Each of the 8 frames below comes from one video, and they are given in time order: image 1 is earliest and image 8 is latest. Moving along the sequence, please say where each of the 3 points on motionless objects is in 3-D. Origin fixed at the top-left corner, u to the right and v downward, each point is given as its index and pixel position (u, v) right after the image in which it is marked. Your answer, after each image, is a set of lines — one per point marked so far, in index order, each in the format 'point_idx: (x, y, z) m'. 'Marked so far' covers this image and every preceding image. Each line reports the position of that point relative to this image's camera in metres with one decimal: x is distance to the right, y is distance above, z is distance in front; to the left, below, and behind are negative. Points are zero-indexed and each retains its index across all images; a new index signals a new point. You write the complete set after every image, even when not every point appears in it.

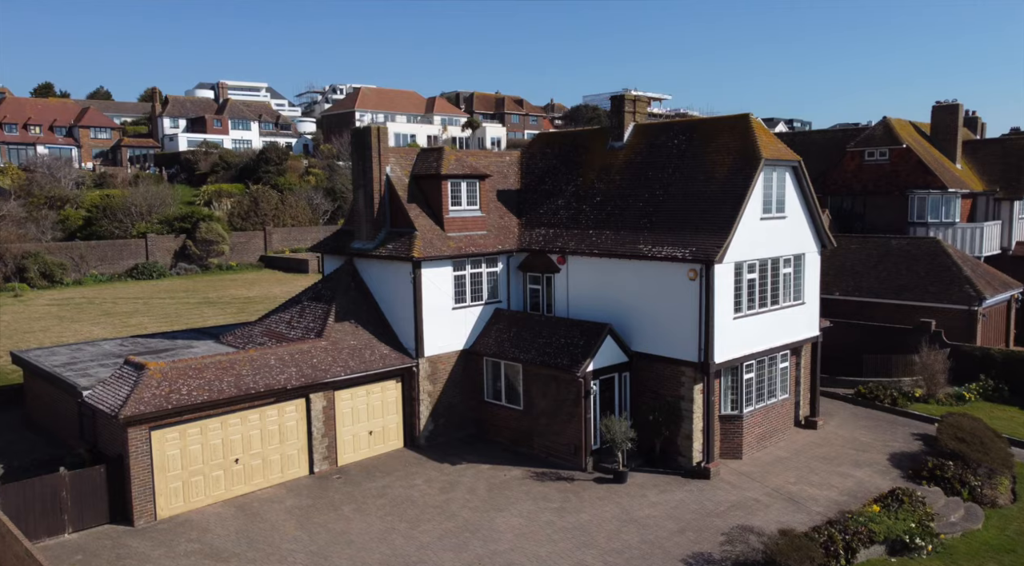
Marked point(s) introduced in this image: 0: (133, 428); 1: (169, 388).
0: (-8.2, -3.1, +18.6) m
1: (-7.7, -2.4, +19.3) m
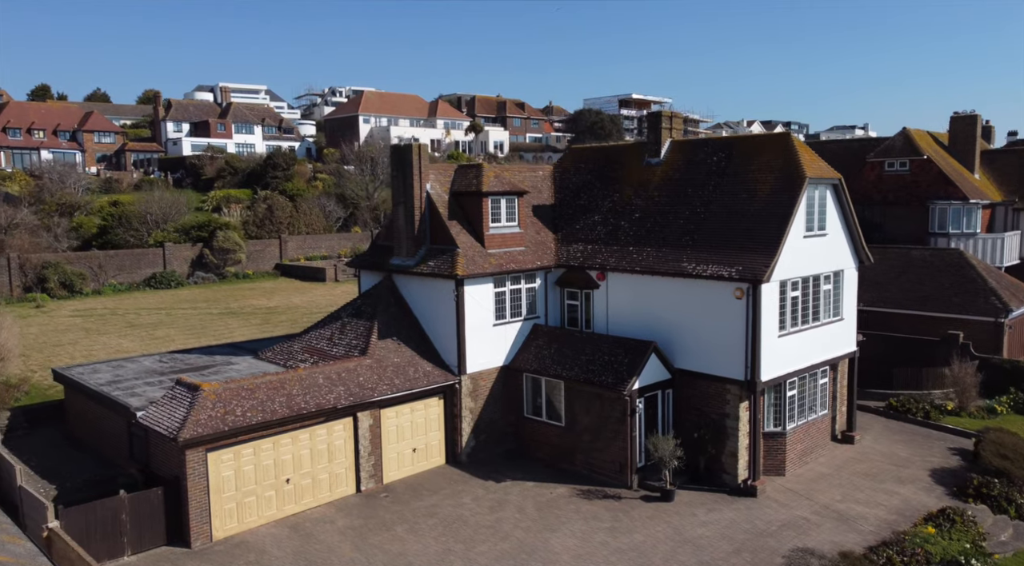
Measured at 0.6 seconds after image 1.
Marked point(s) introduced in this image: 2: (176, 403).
0: (-6.9, -3.6, +18.6) m
1: (-6.5, -2.8, +19.3) m
2: (-7.6, -2.7, +19.6) m
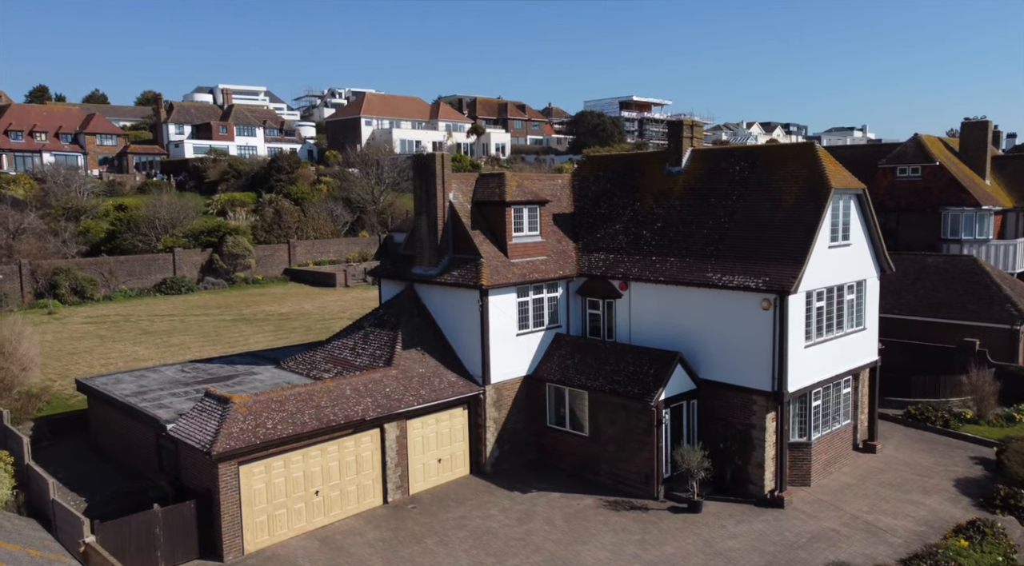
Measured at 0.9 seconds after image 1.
0: (-6.2, -3.9, +18.6) m
1: (-5.8, -3.1, +19.3) m
2: (-6.9, -3.0, +19.5) m
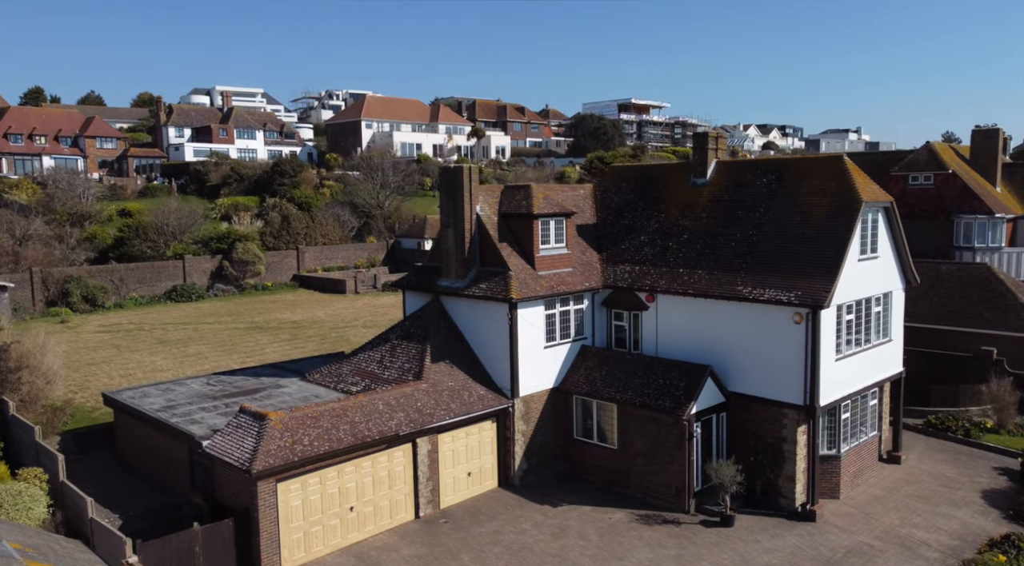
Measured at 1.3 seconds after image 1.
0: (-5.4, -4.3, +18.5) m
1: (-4.9, -3.5, +19.2) m
2: (-6.1, -3.4, +19.4) m
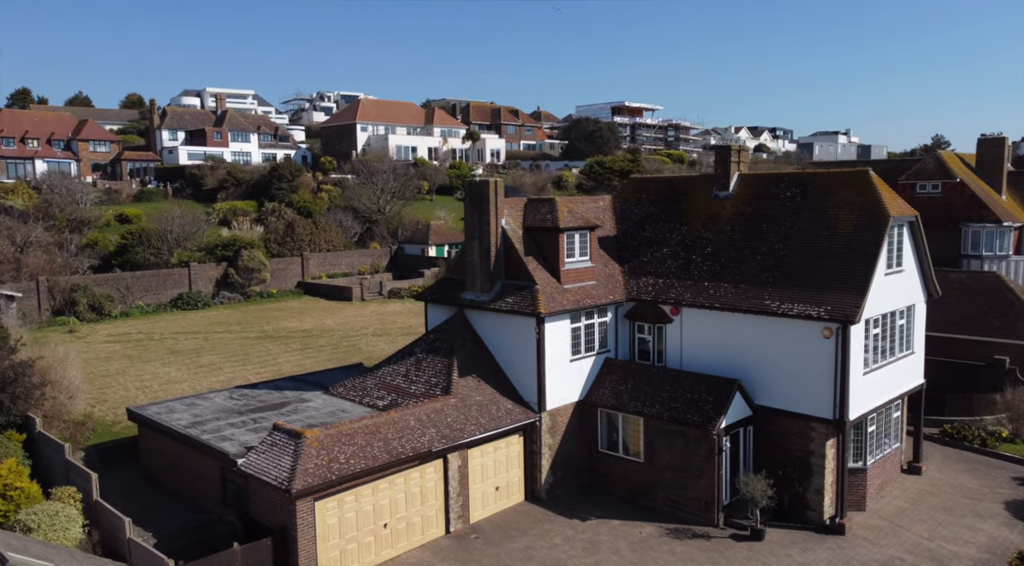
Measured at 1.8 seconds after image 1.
0: (-4.5, -4.7, +18.4) m
1: (-4.1, -3.9, +19.2) m
2: (-5.3, -3.8, +19.3) m
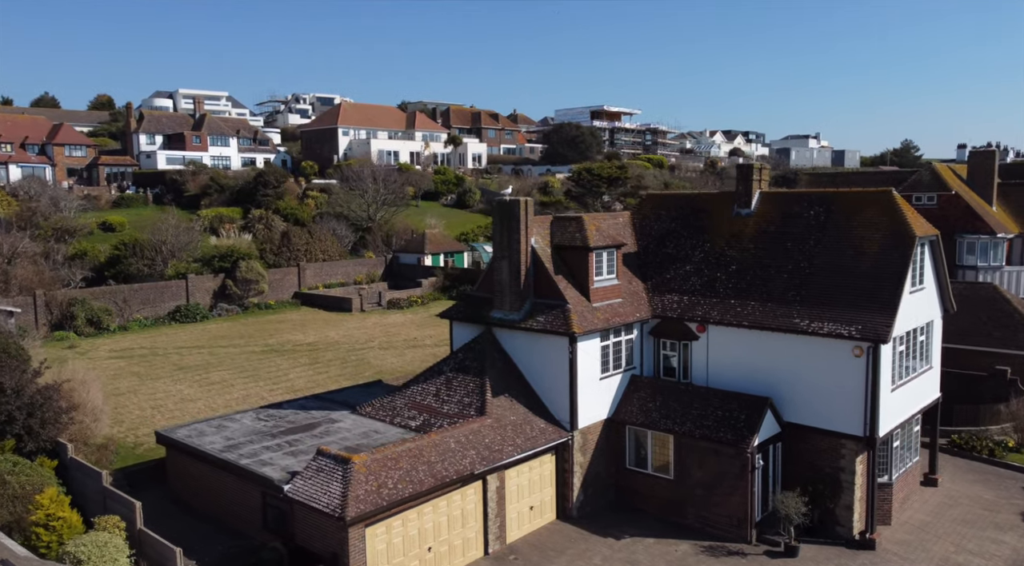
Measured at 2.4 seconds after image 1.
0: (-3.4, -5.2, +18.4) m
1: (-3.0, -4.5, +19.1) m
2: (-4.2, -4.4, +19.3) m
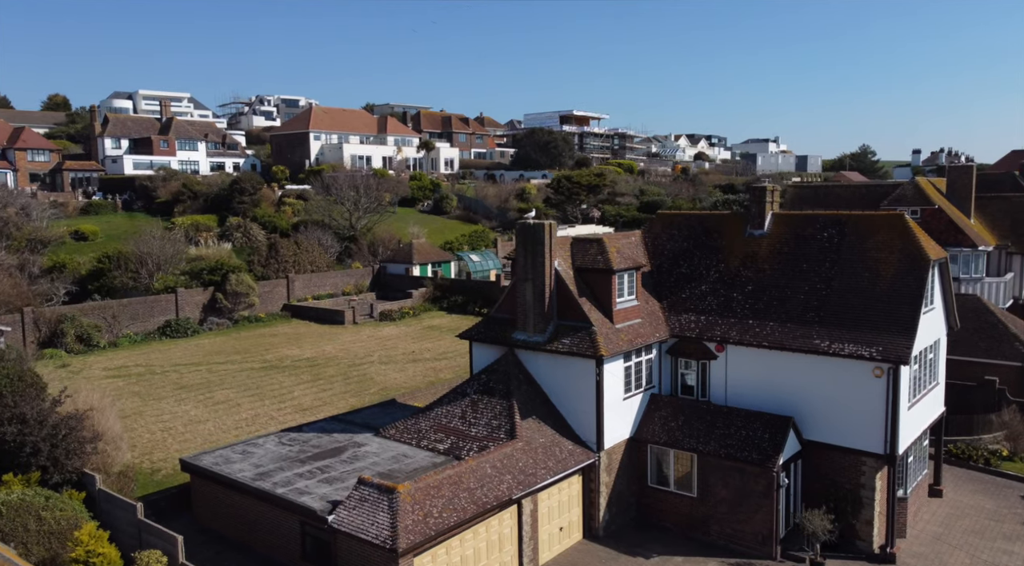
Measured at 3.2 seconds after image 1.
0: (-2.3, -5.9, +18.4) m
1: (-2.0, -5.1, +19.2) m
2: (-3.2, -5.0, +19.3) m
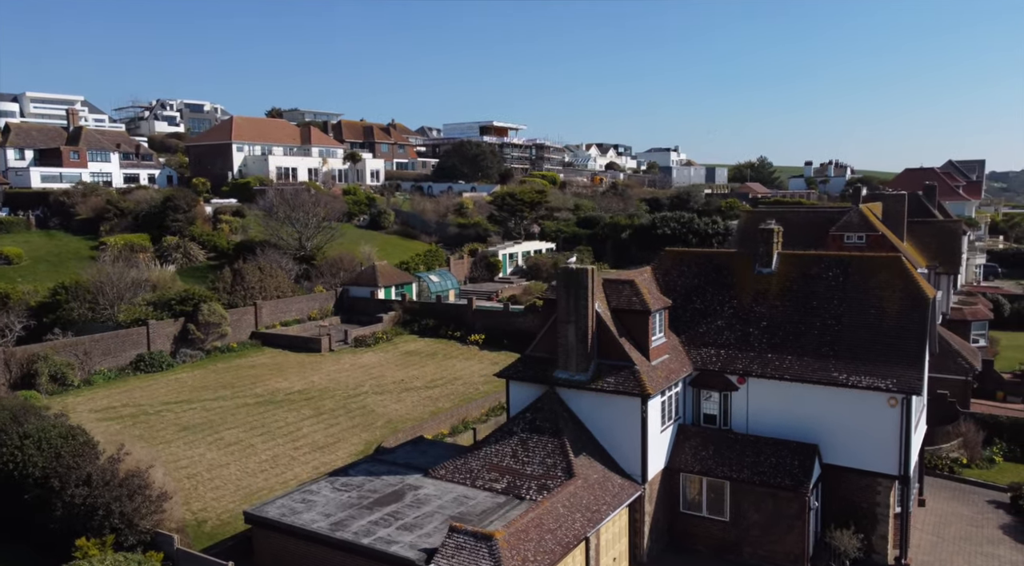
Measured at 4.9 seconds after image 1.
0: (0.0, -7.3, +19.4) m
1: (+0.2, -6.5, +20.2) m
2: (-1.0, -6.4, +20.2) m
